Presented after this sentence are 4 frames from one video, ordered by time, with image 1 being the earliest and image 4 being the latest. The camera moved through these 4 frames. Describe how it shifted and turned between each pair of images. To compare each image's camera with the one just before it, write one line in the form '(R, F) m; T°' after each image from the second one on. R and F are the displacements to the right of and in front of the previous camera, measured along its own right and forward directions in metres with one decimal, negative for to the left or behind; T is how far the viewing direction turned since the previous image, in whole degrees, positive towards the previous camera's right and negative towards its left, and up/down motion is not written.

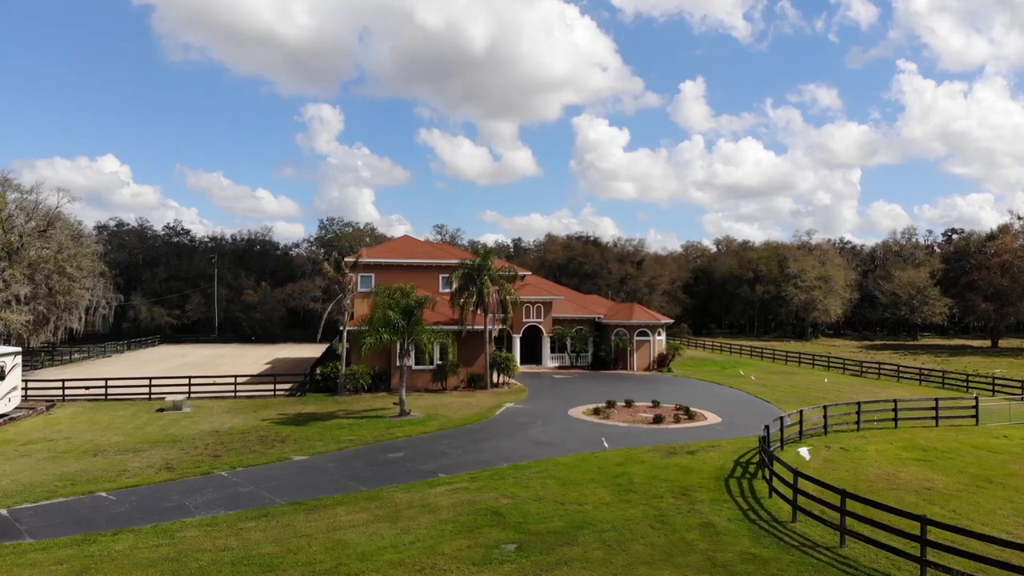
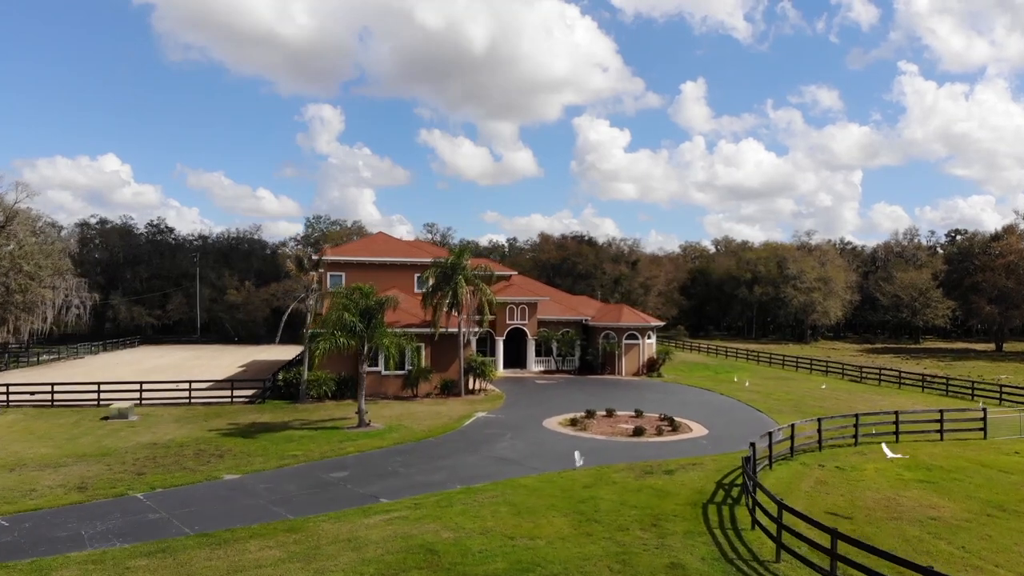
(+0.8, +1.8) m; 0°
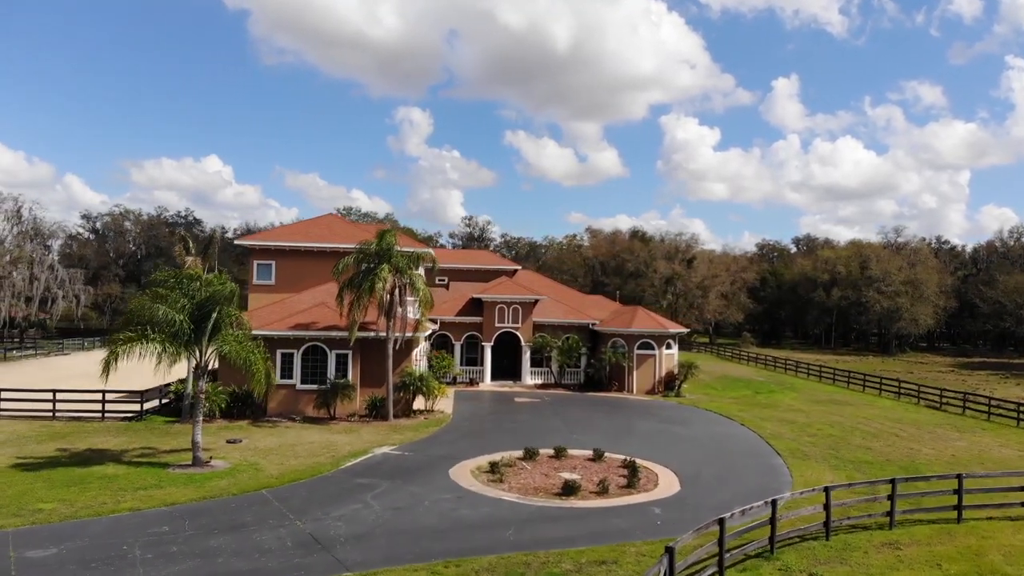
(+3.7, +6.3) m; -6°
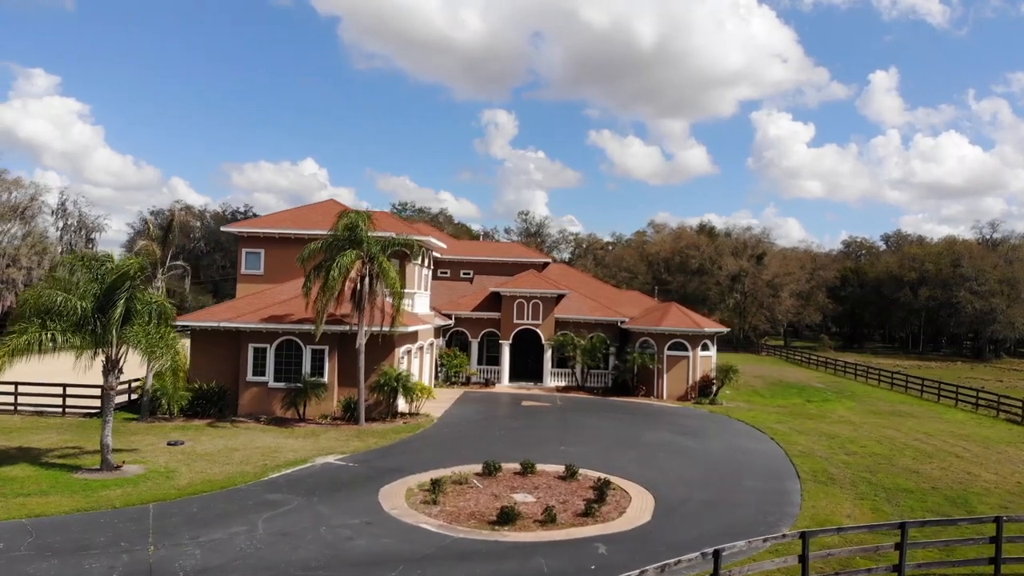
(+2.3, +2.5) m; -6°
